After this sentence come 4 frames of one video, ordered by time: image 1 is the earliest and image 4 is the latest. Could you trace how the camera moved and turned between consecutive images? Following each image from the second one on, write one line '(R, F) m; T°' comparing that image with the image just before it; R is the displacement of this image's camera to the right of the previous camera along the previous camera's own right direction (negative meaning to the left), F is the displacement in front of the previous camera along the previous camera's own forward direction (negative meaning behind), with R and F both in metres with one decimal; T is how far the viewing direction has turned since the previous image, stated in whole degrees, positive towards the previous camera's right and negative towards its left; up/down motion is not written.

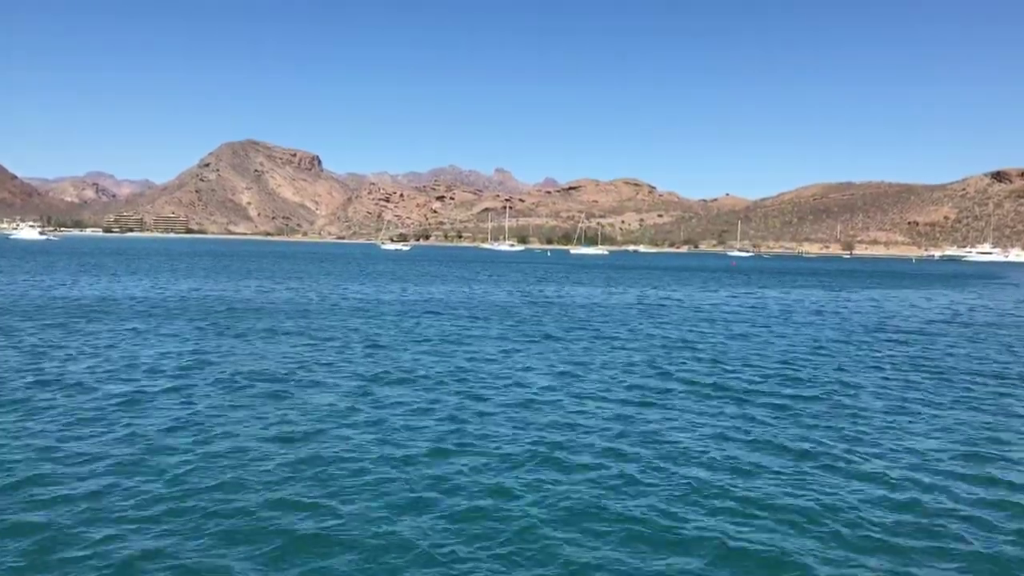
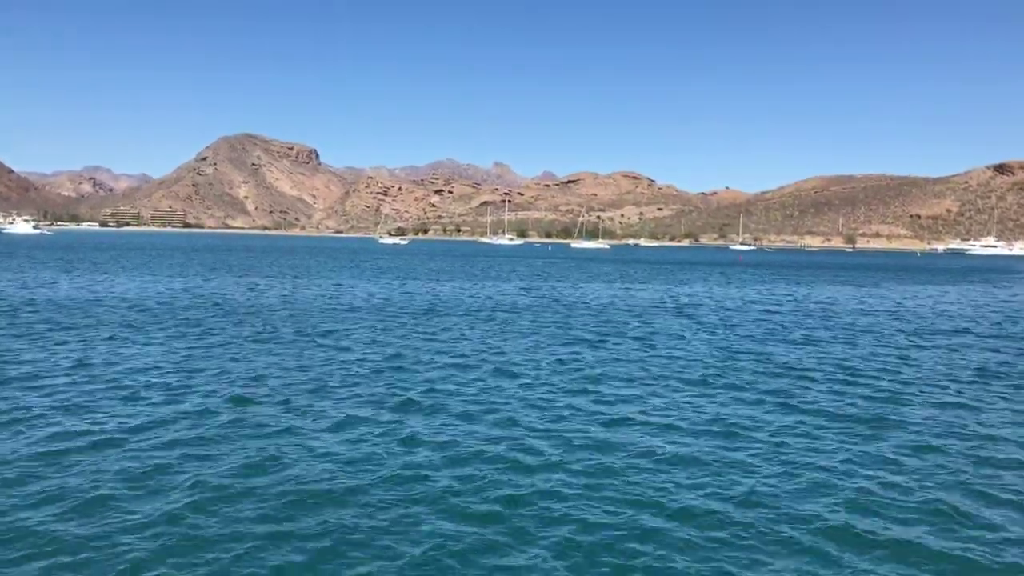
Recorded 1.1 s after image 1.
(-0.4, +1.3) m; 0°
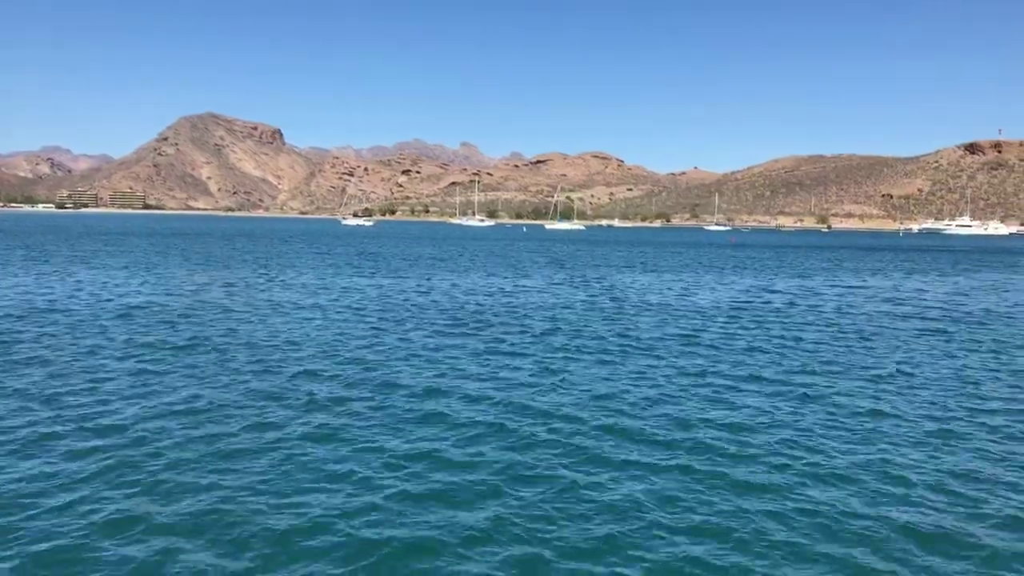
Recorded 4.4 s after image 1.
(-1.3, +3.5) m; +2°
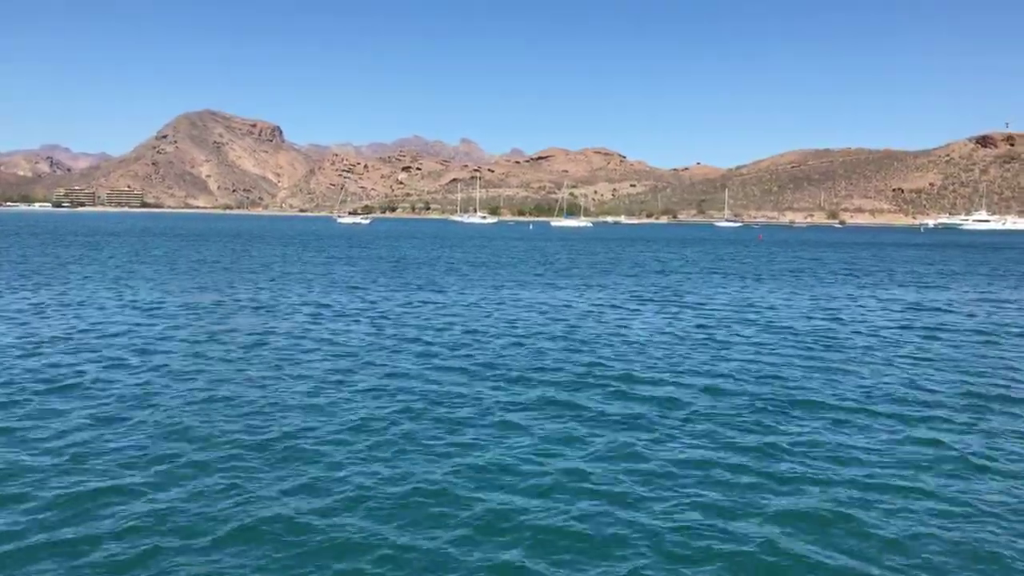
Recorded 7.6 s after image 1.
(-1.3, +3.5) m; 0°
